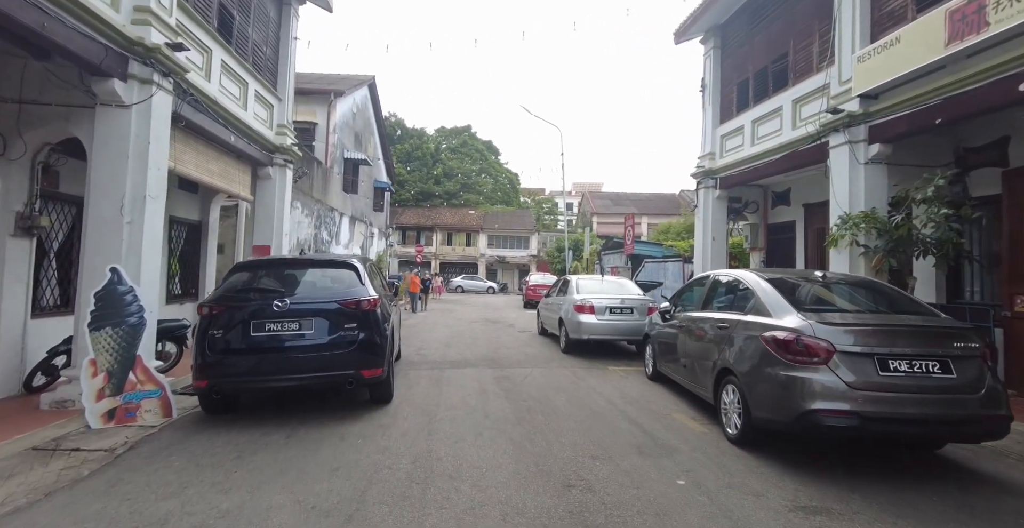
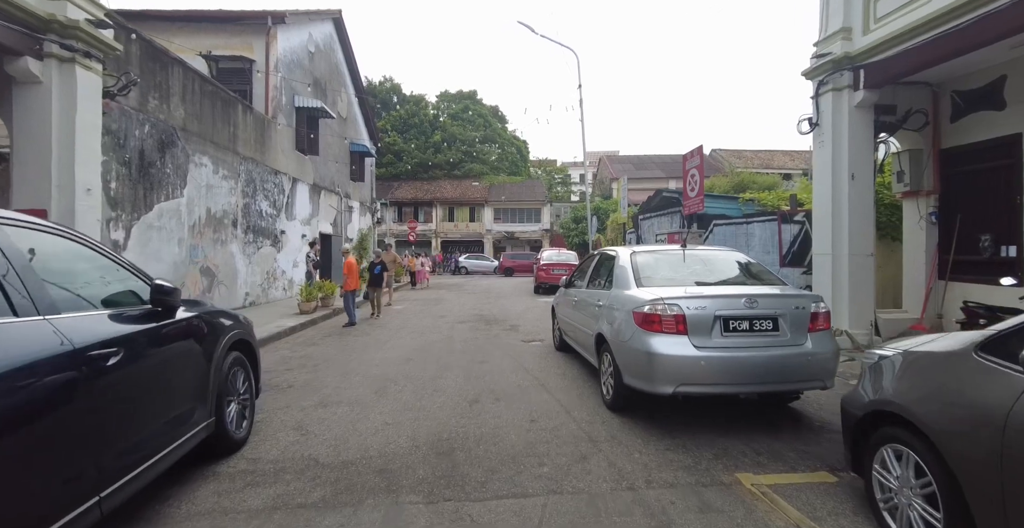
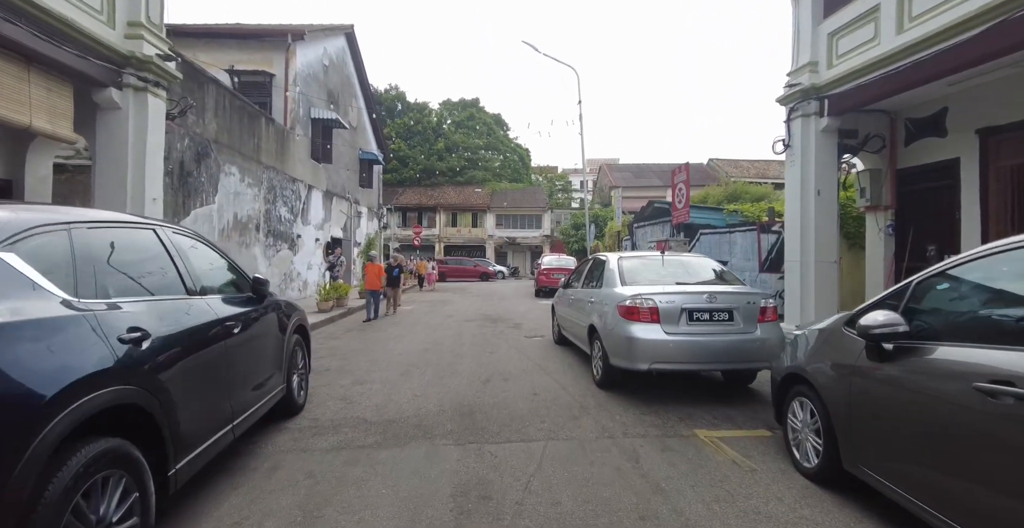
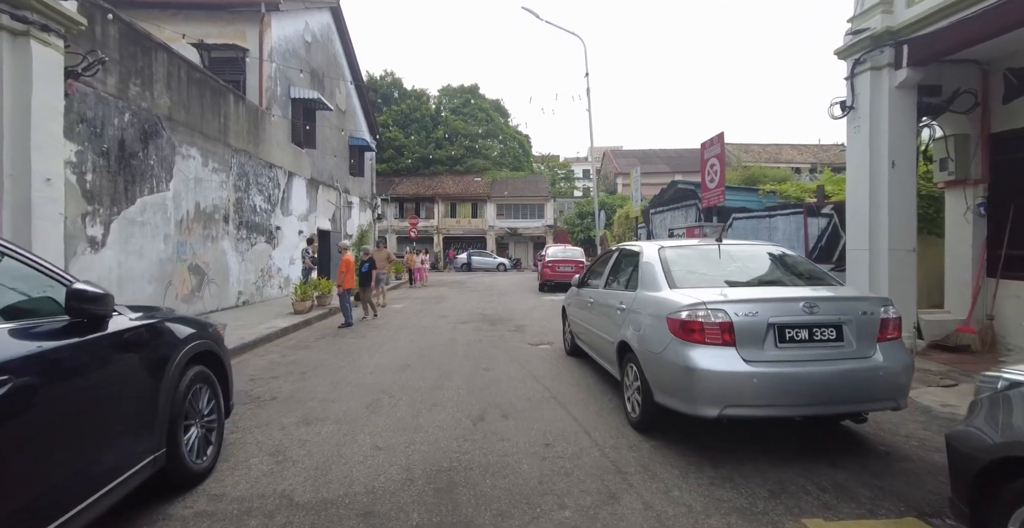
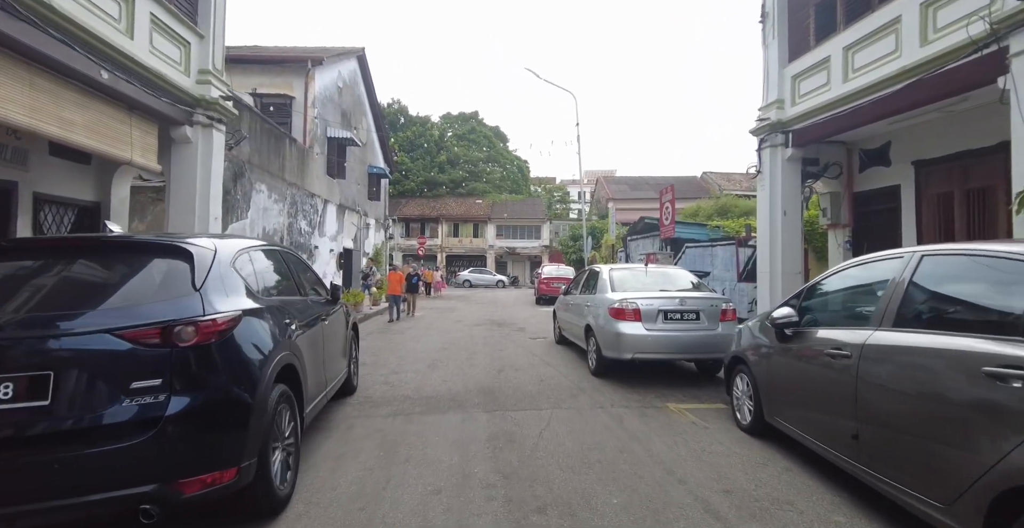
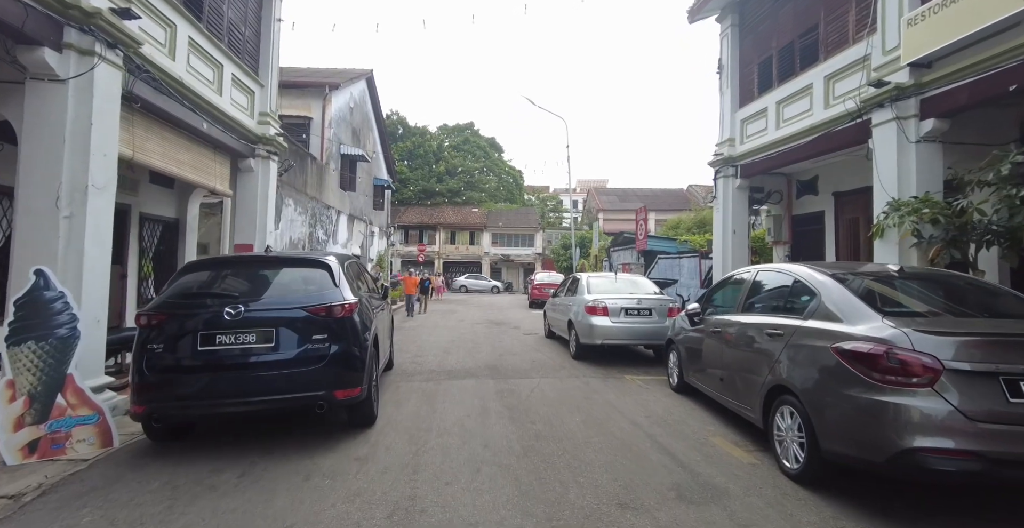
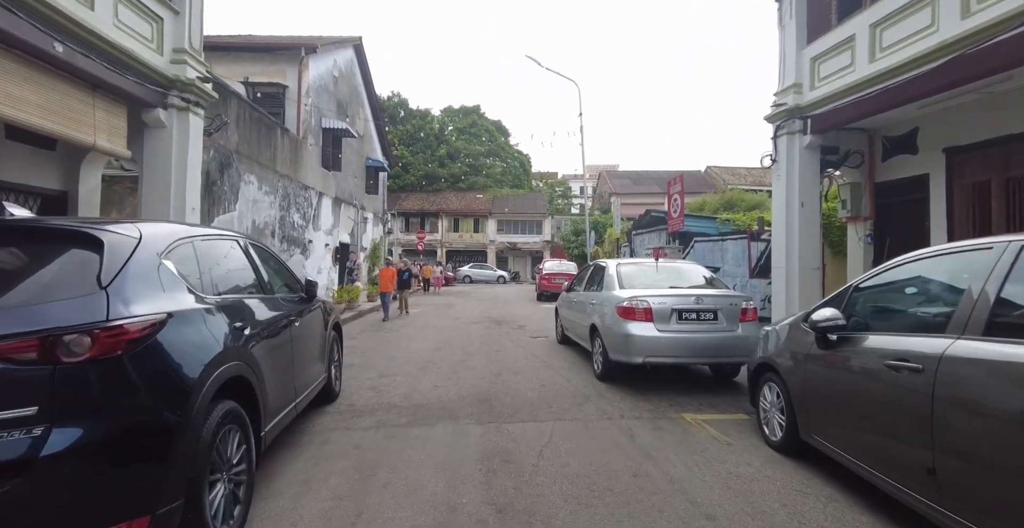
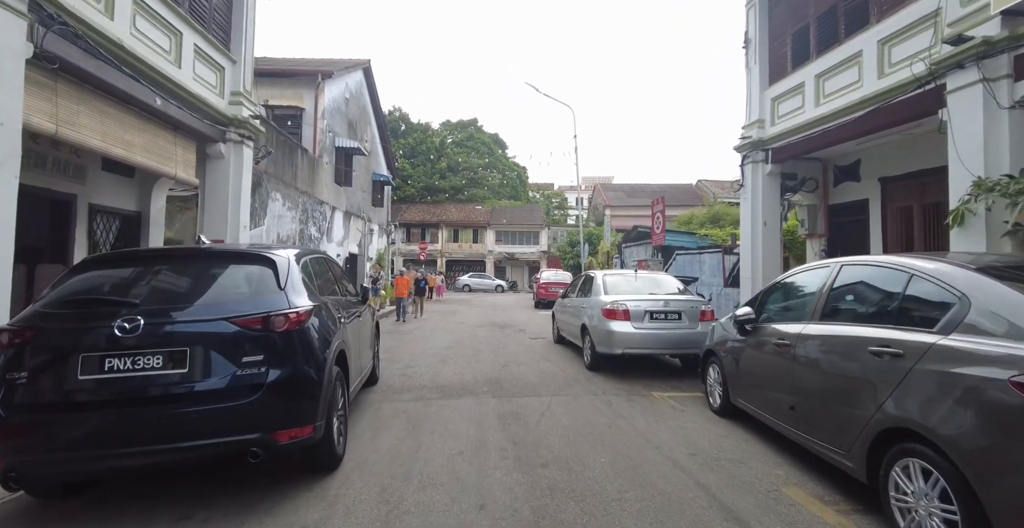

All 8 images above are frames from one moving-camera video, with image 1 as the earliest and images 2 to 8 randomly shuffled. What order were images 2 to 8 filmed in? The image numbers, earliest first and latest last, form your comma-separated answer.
6, 8, 5, 7, 3, 2, 4
